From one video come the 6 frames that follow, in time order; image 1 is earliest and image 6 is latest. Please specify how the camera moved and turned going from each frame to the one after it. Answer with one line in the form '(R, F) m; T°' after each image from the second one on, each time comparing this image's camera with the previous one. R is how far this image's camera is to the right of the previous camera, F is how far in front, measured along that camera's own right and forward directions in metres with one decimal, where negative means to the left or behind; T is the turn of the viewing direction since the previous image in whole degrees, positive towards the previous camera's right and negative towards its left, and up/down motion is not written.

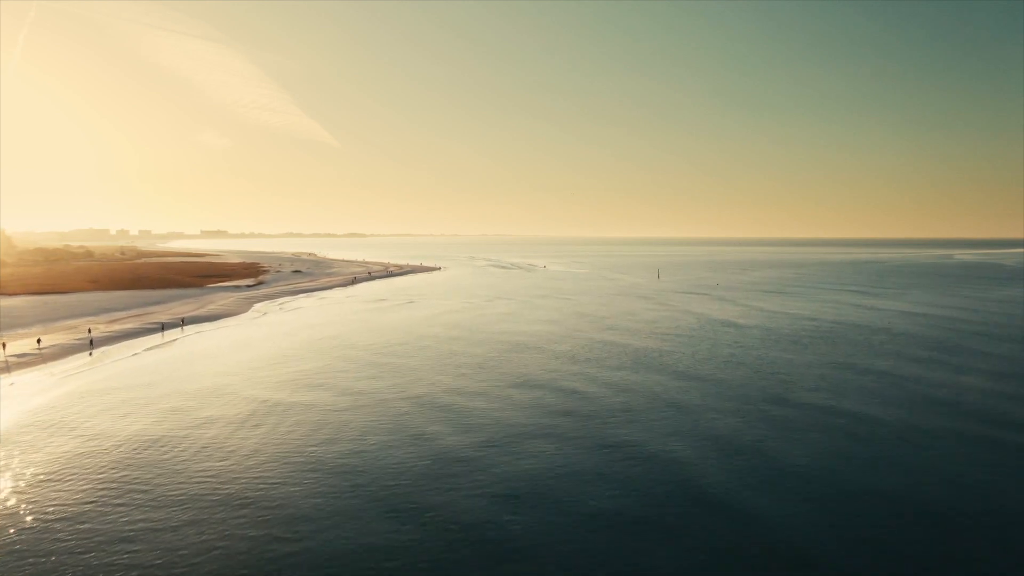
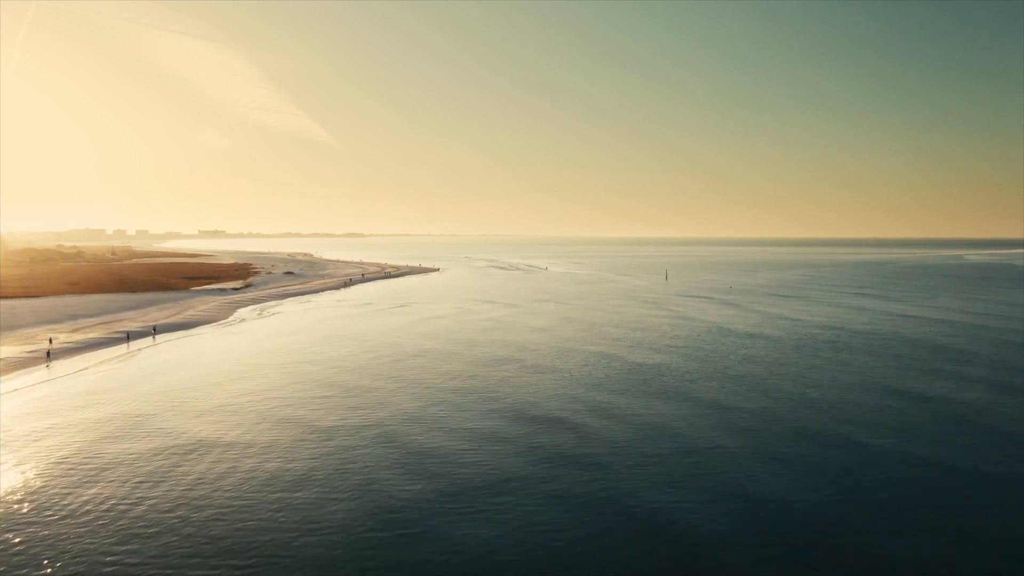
(-0.1, +3.9) m; 0°
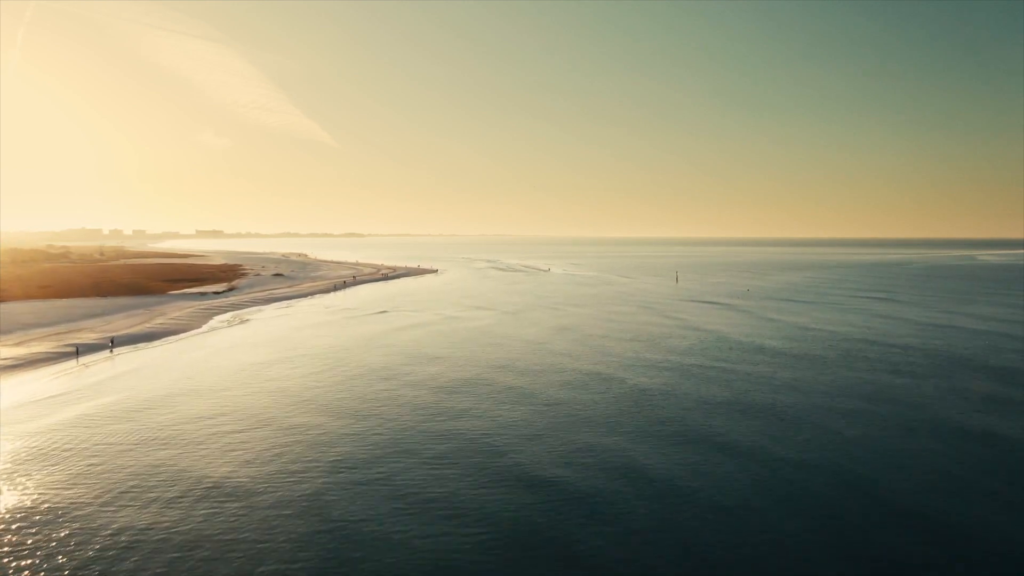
(-0.3, +5.0) m; 0°
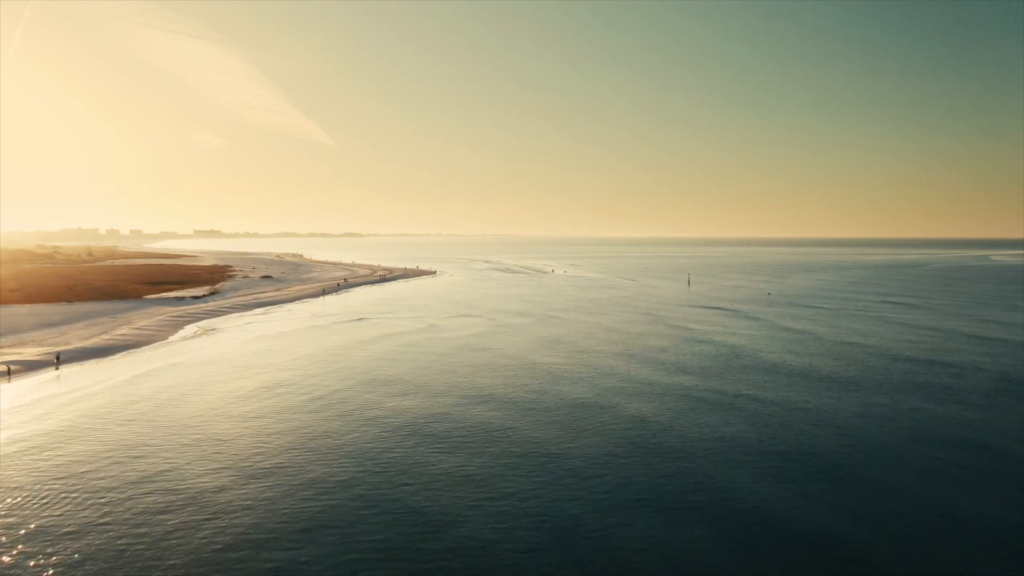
(-0.6, +5.3) m; 0°
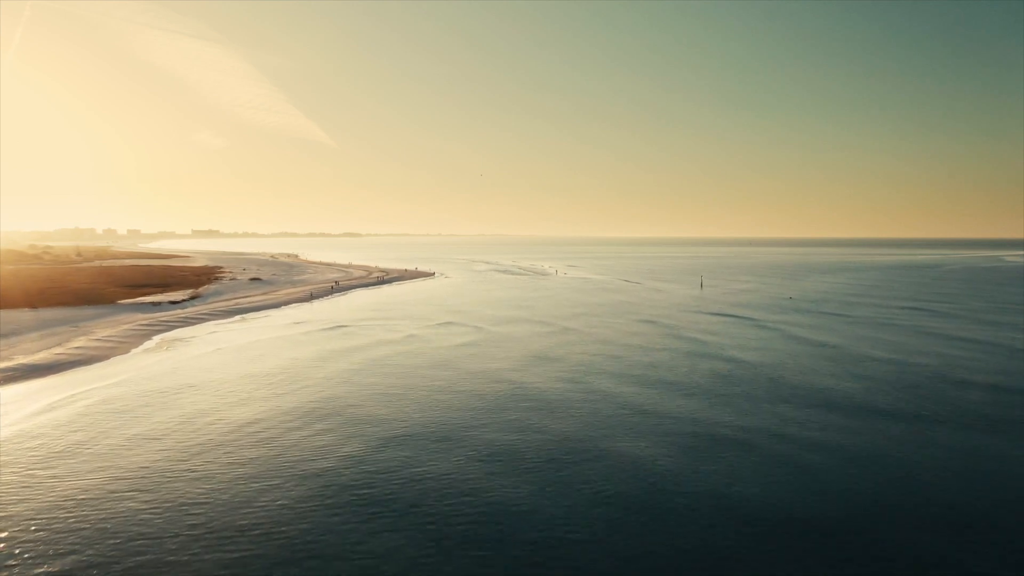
(-0.5, +4.7) m; 0°
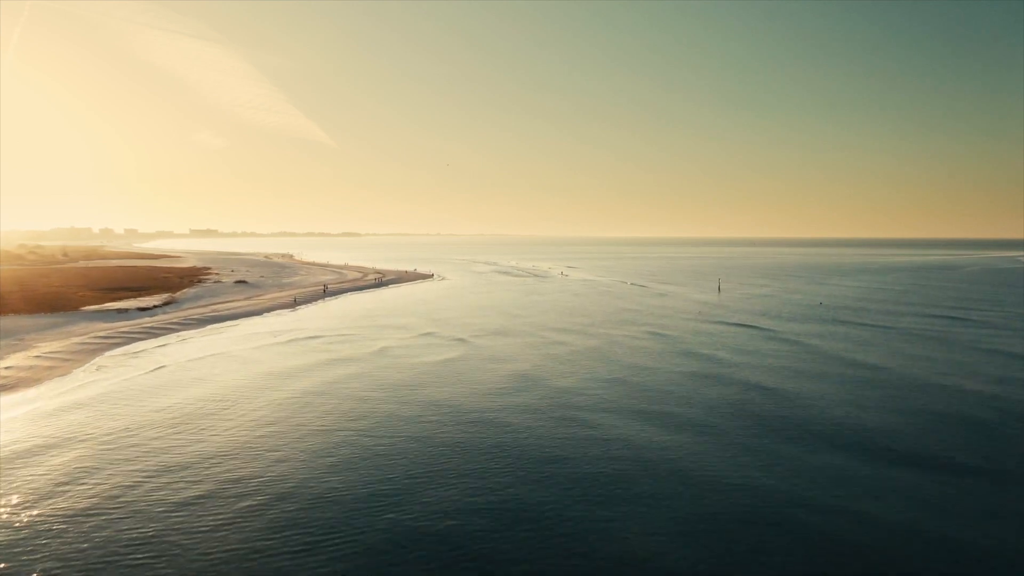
(-0.6, +5.5) m; 0°
